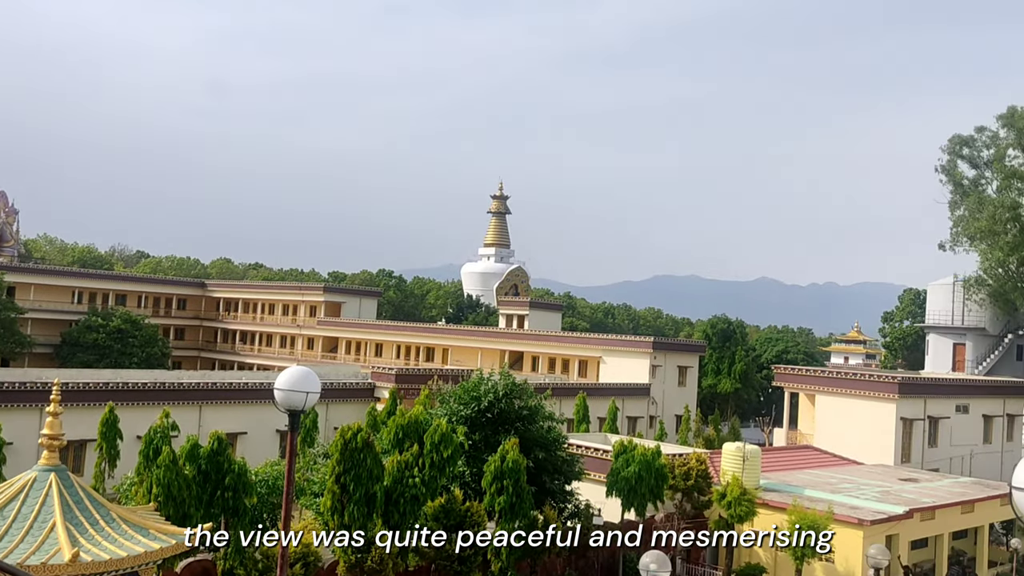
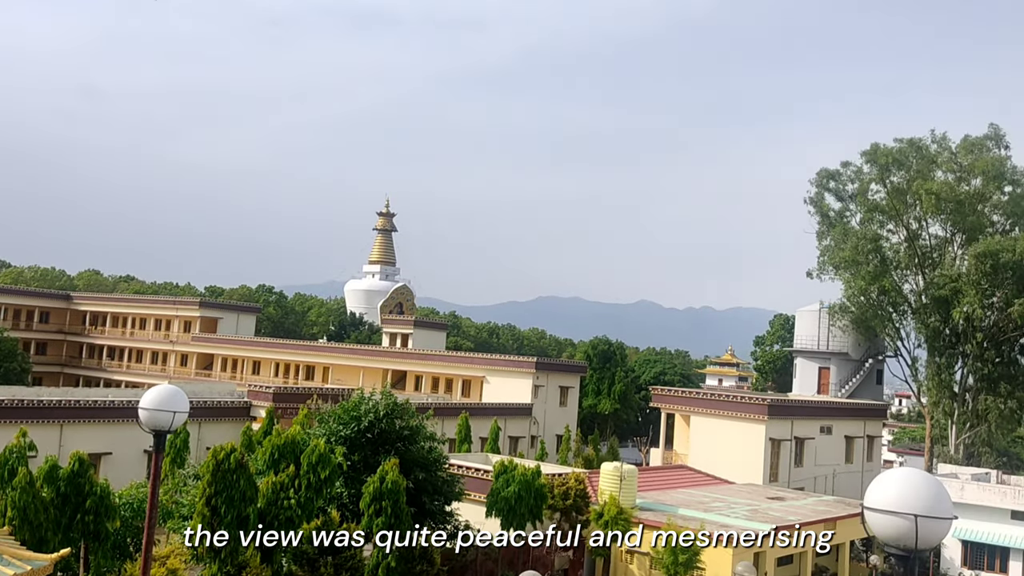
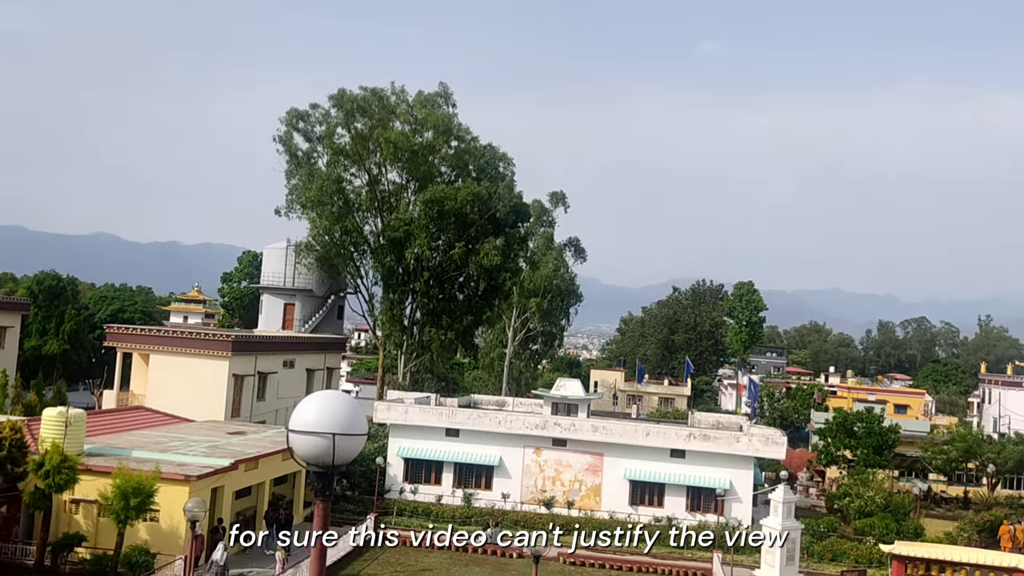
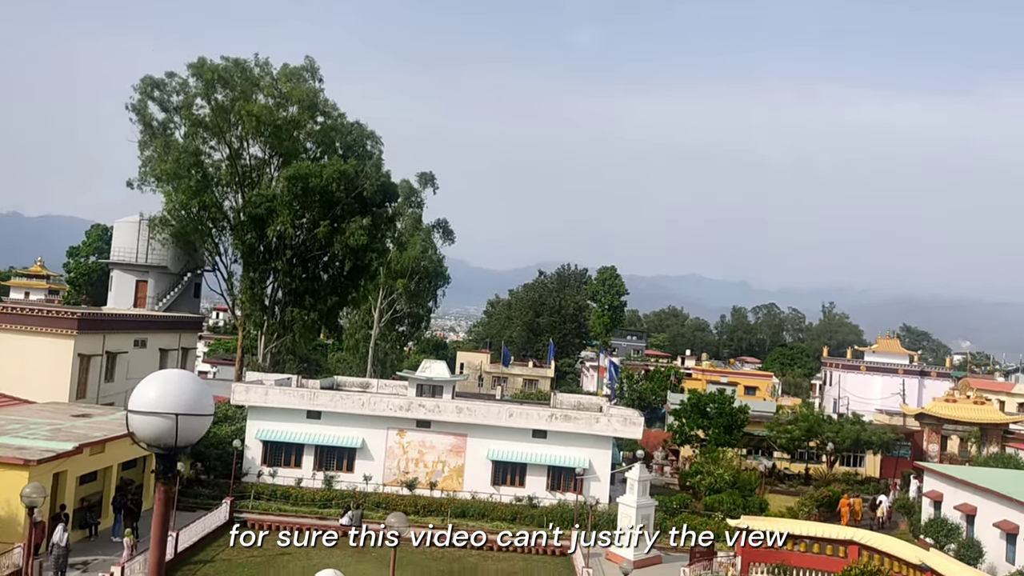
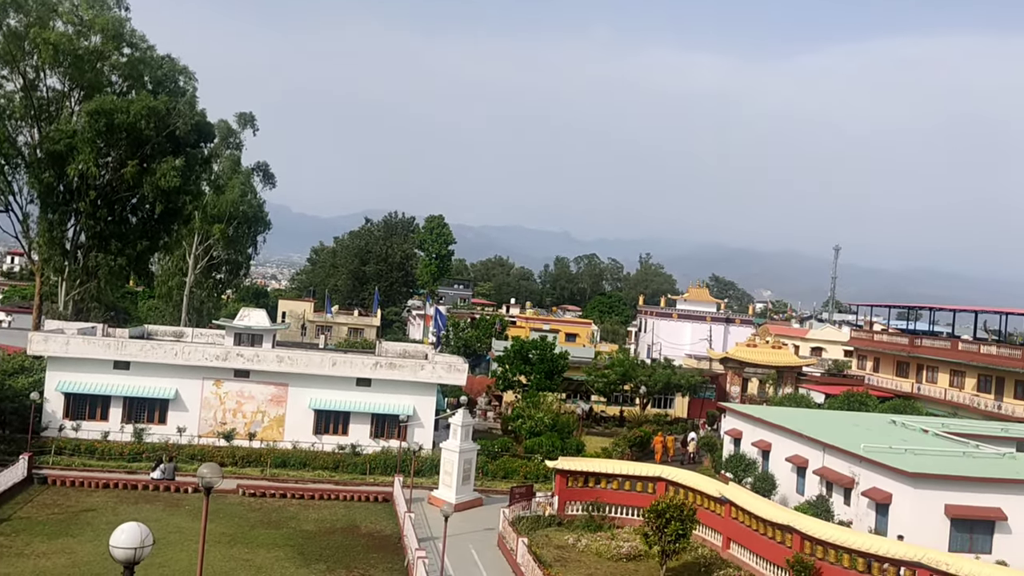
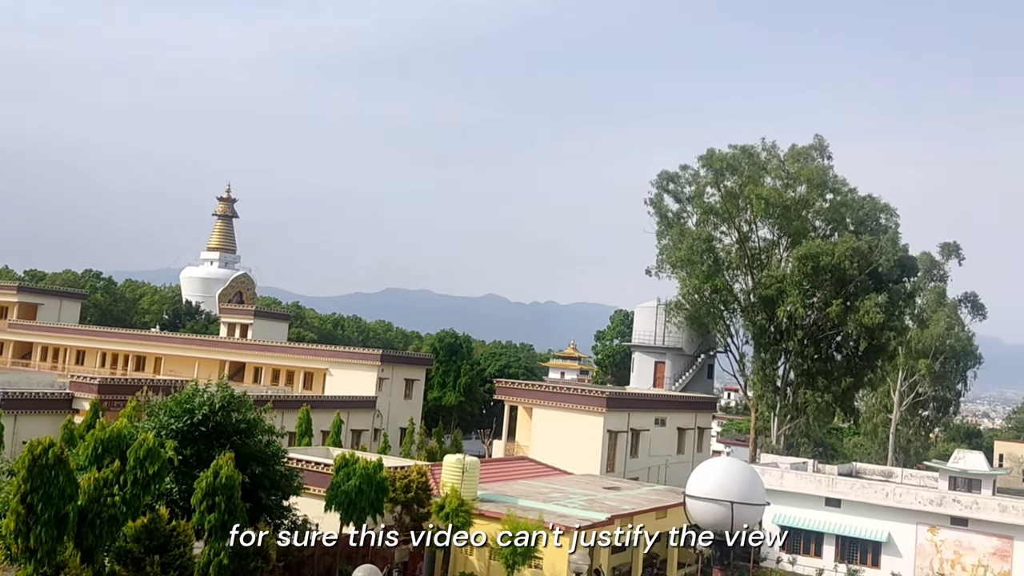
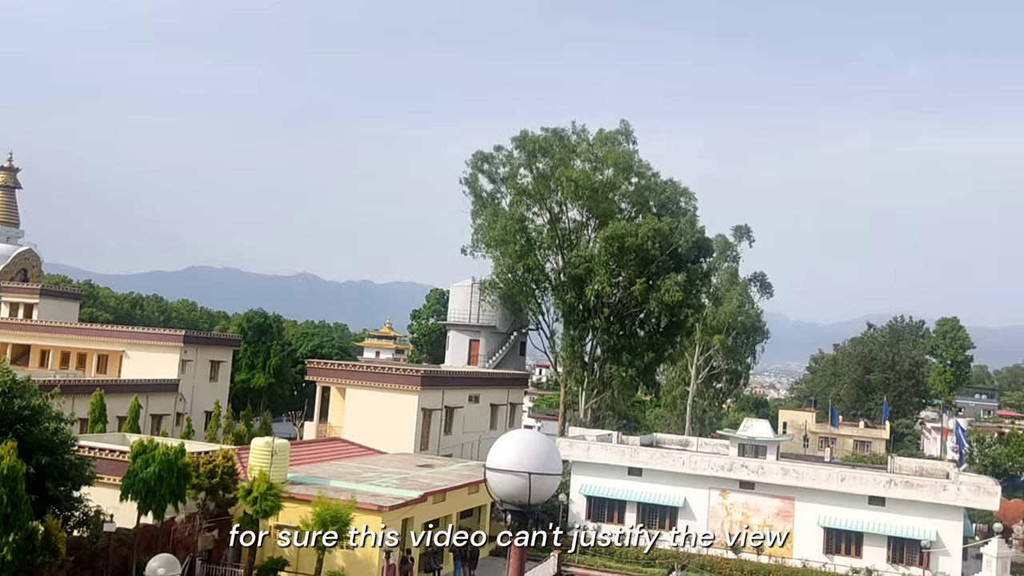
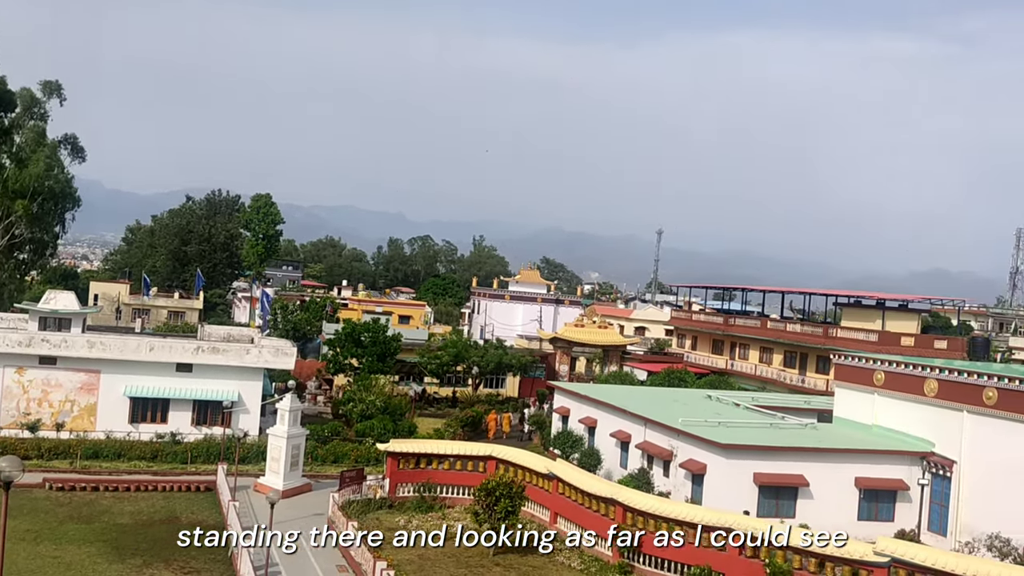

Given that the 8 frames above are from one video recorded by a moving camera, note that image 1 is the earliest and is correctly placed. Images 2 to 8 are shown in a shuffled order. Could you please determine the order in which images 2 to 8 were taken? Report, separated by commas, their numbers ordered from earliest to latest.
2, 6, 7, 3, 4, 5, 8
